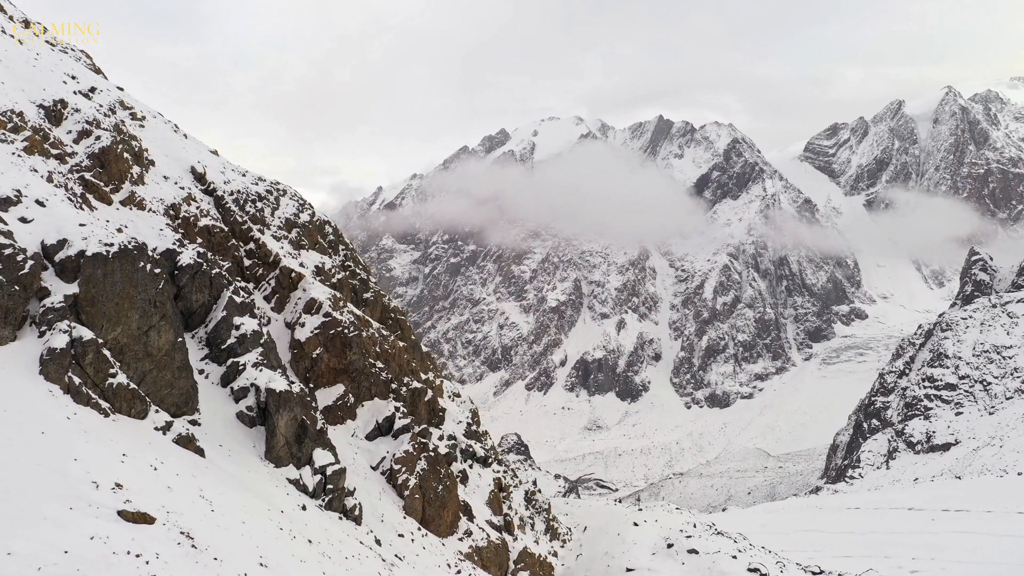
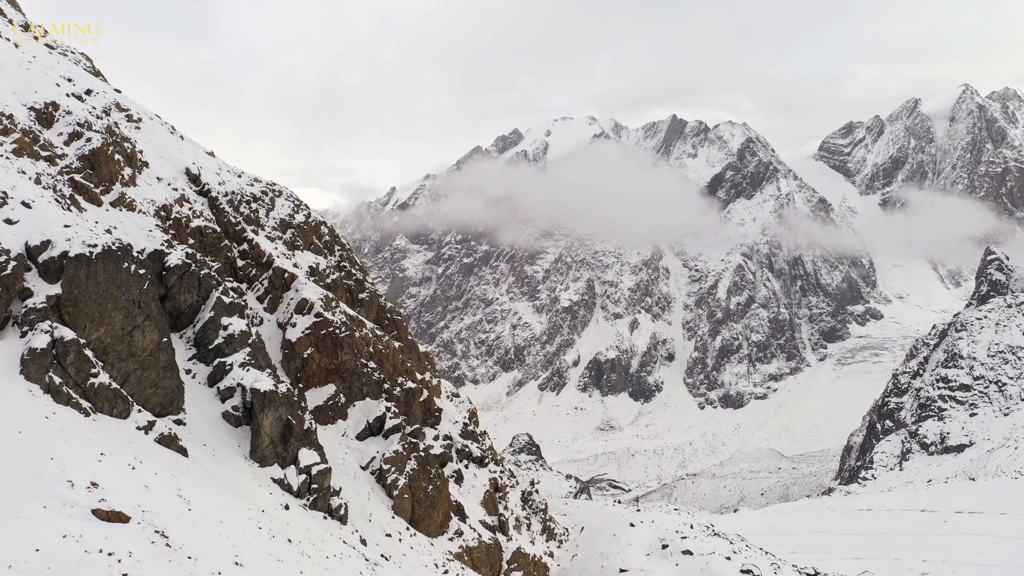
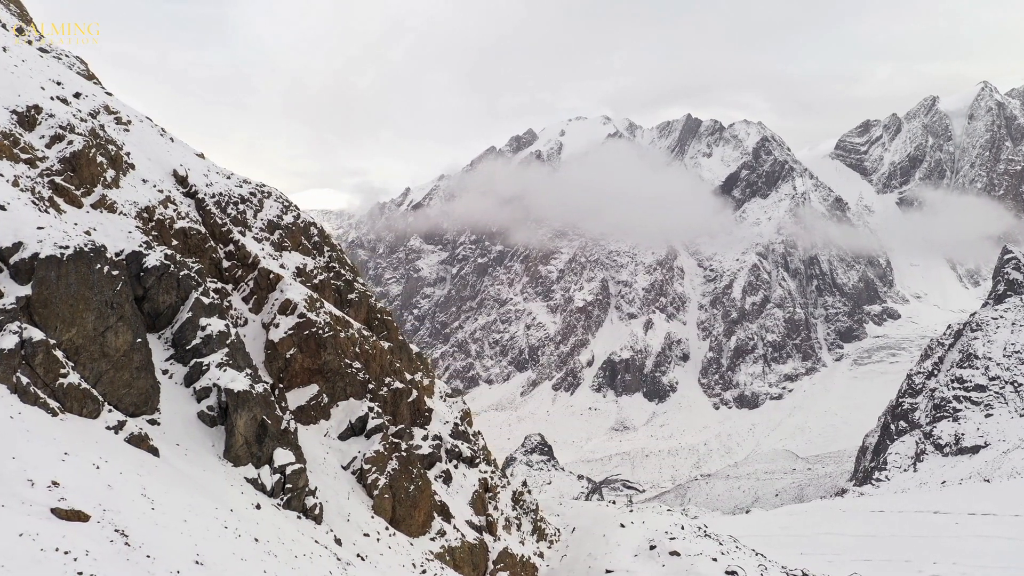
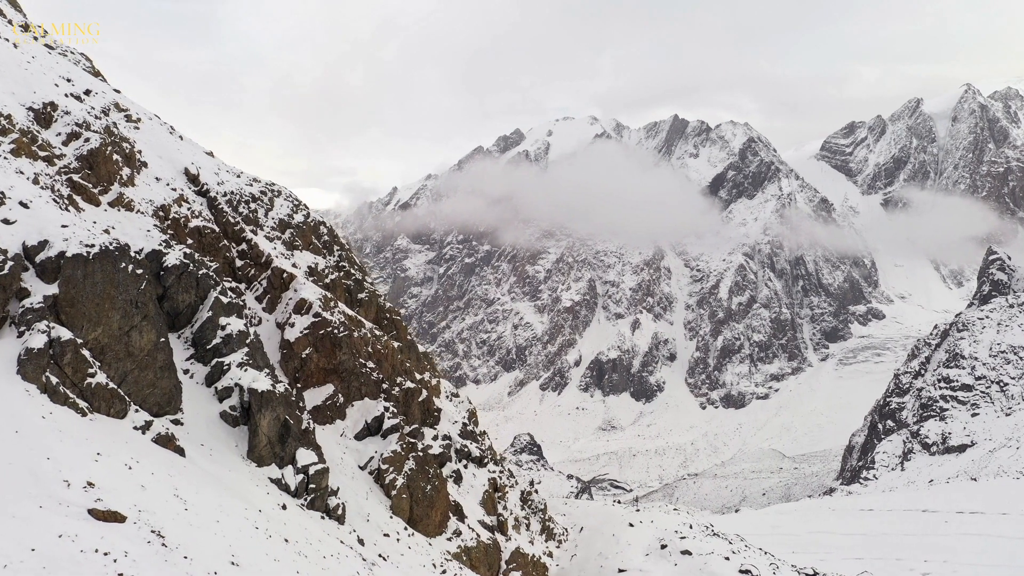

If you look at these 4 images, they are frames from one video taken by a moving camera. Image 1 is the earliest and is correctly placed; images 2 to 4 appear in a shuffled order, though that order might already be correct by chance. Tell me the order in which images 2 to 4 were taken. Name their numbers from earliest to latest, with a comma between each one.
2, 4, 3
